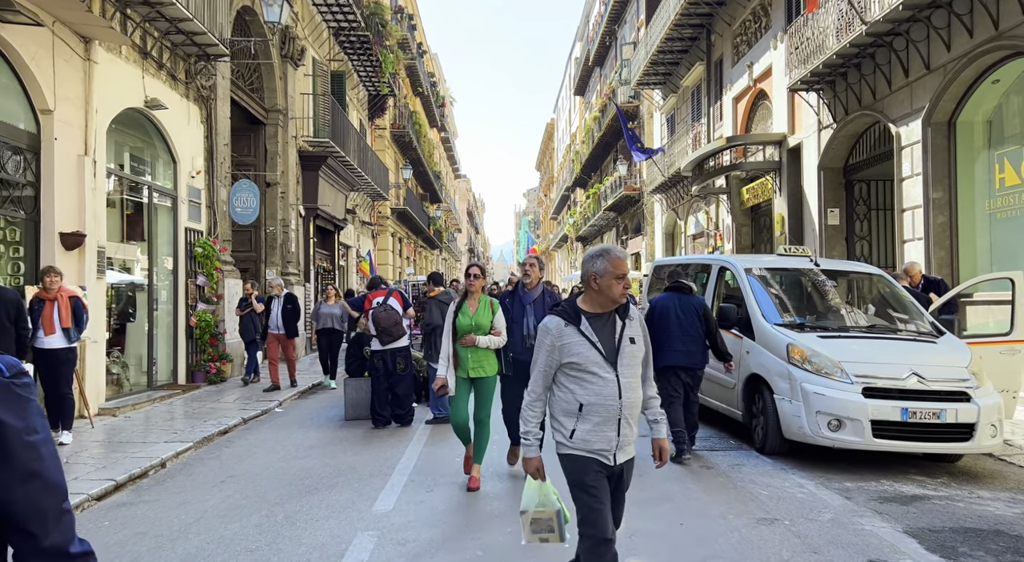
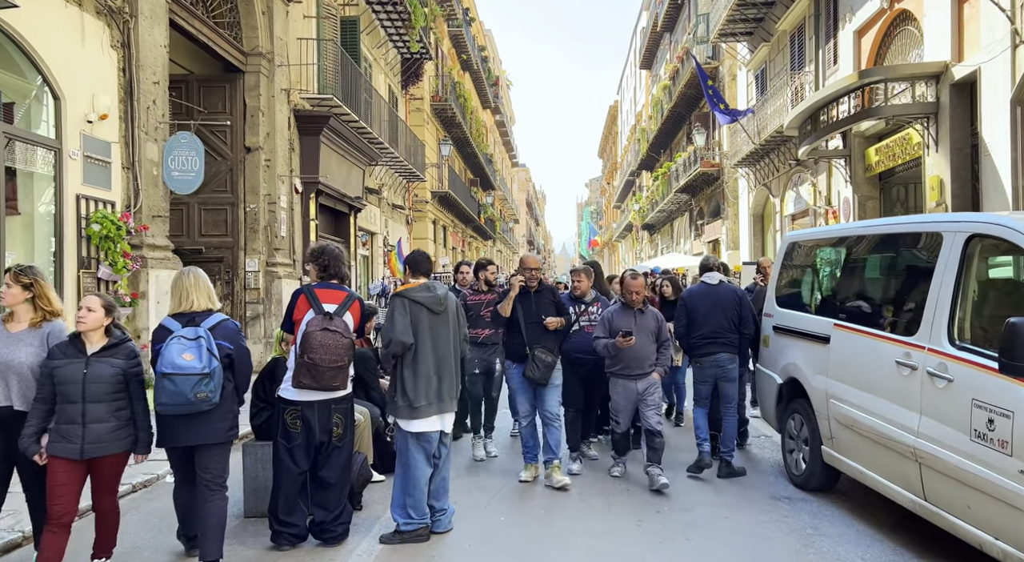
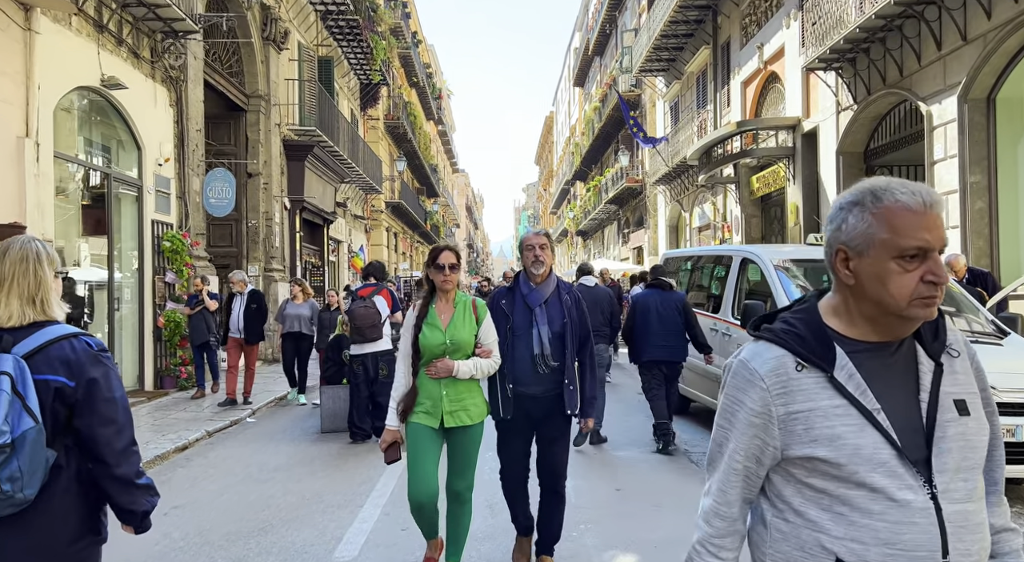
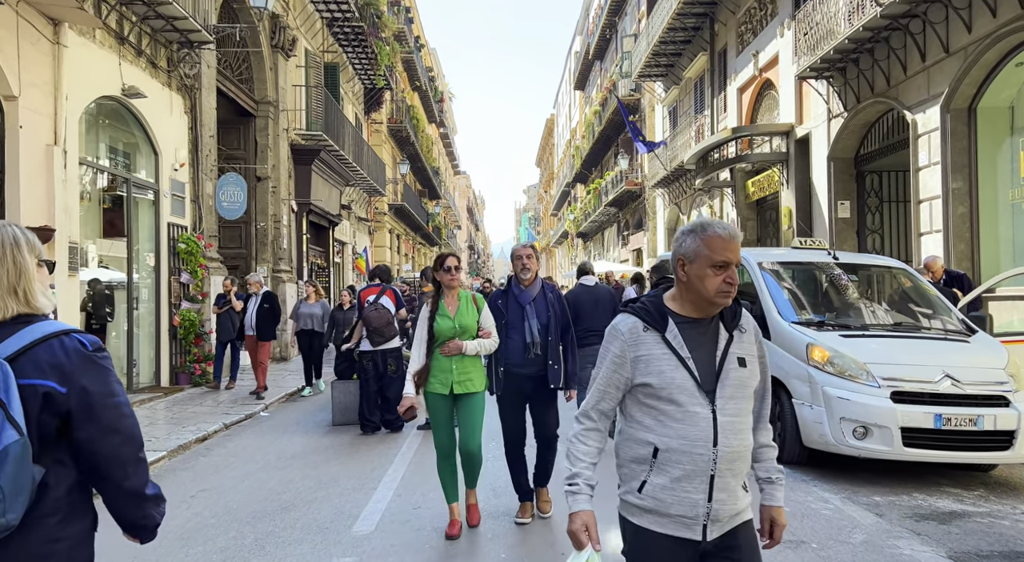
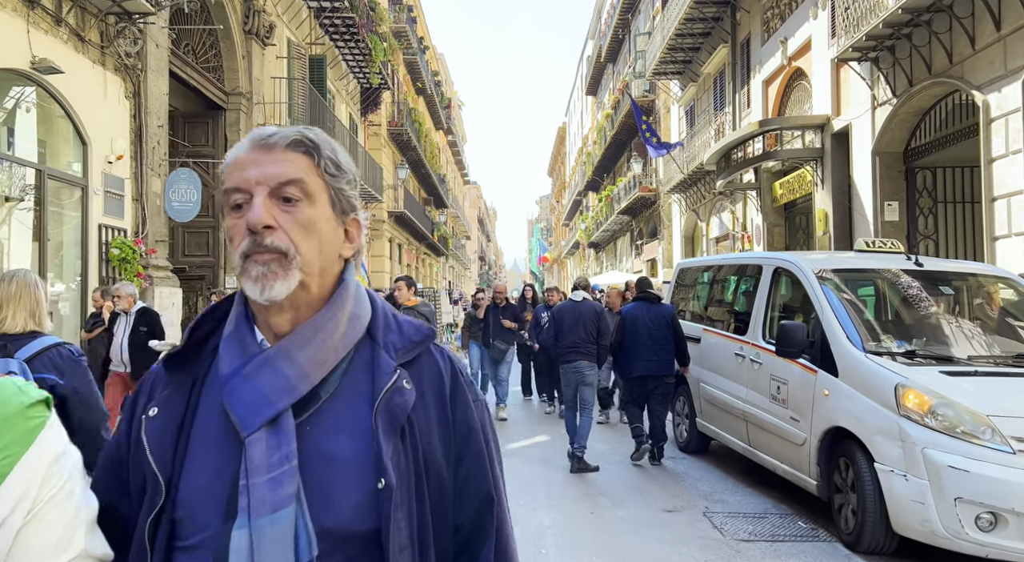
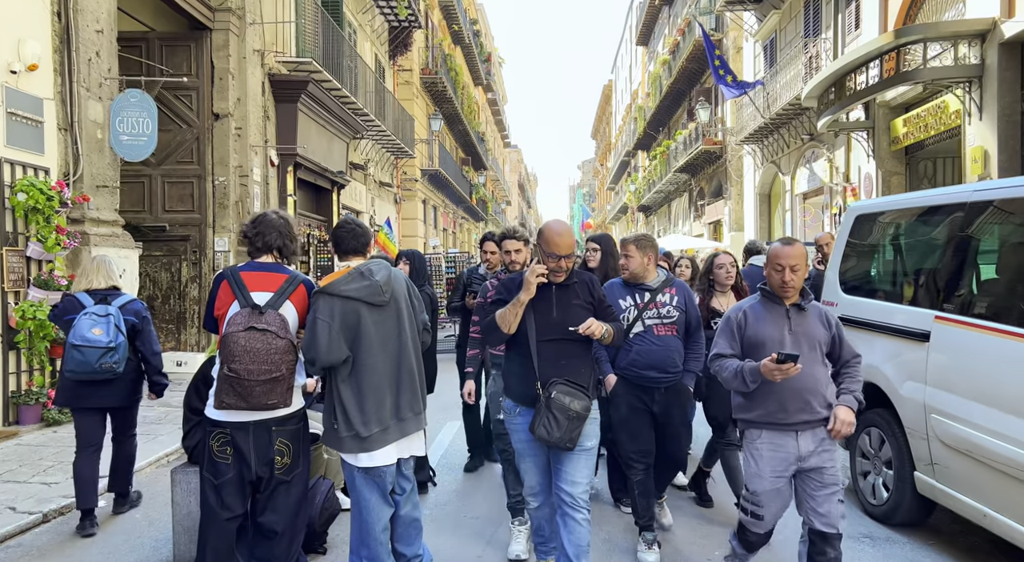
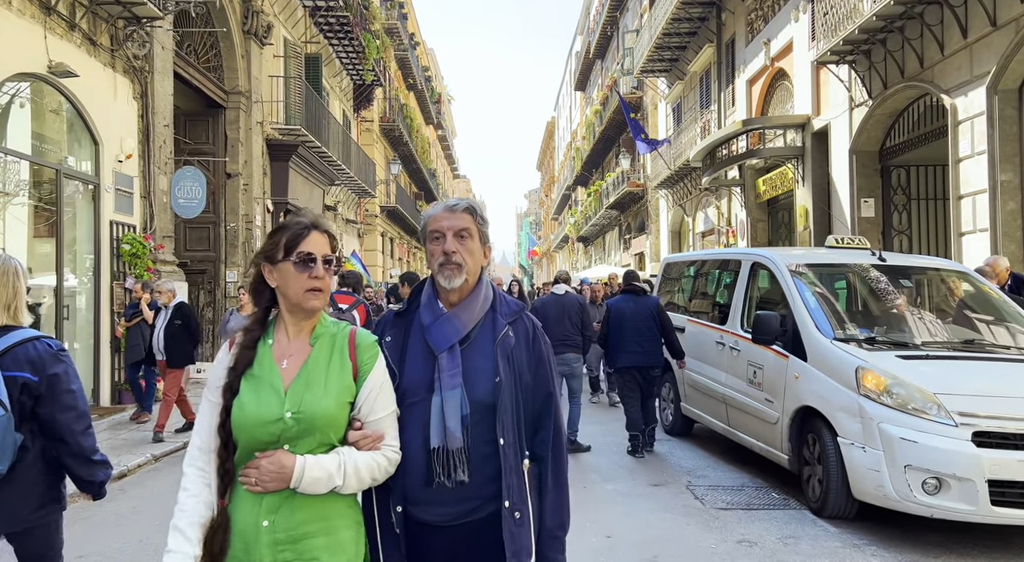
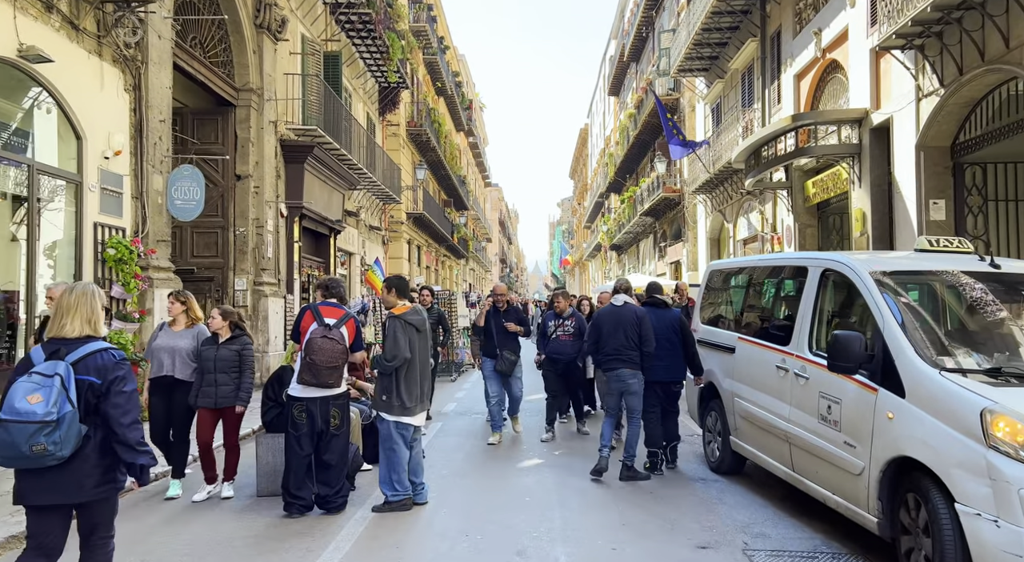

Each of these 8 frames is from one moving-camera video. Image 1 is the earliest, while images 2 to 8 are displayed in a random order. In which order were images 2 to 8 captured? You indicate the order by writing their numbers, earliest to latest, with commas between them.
4, 3, 7, 5, 8, 2, 6
